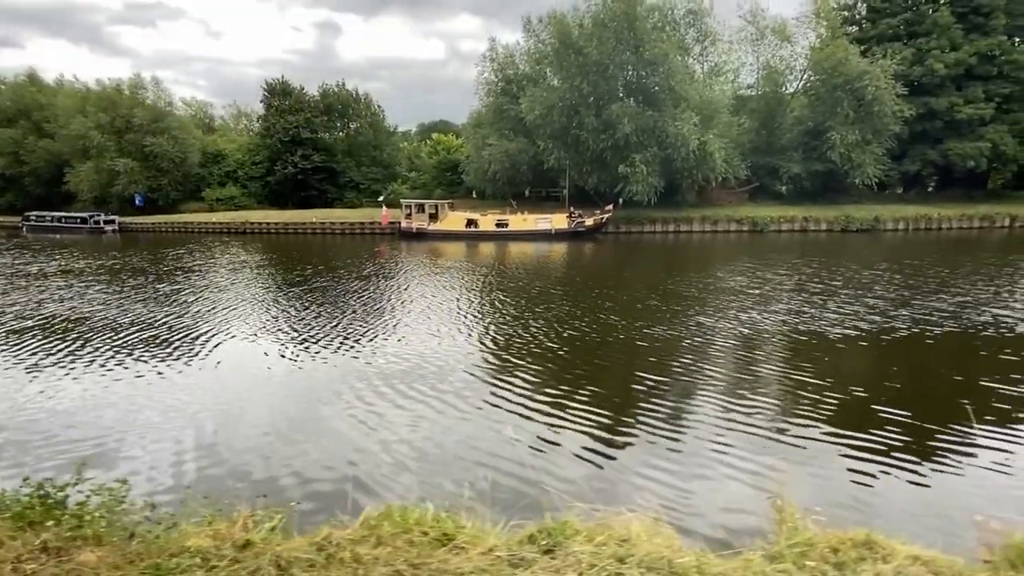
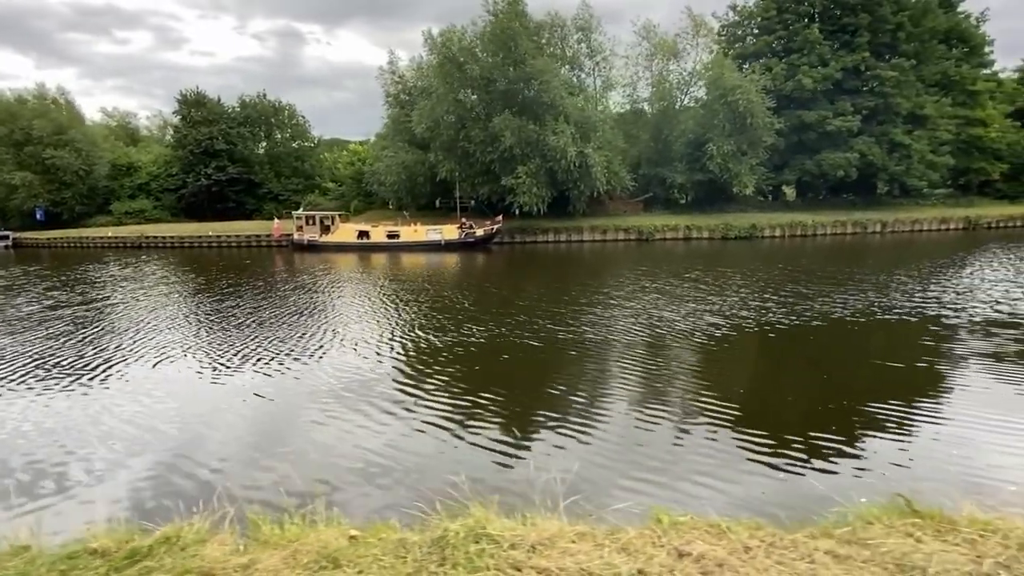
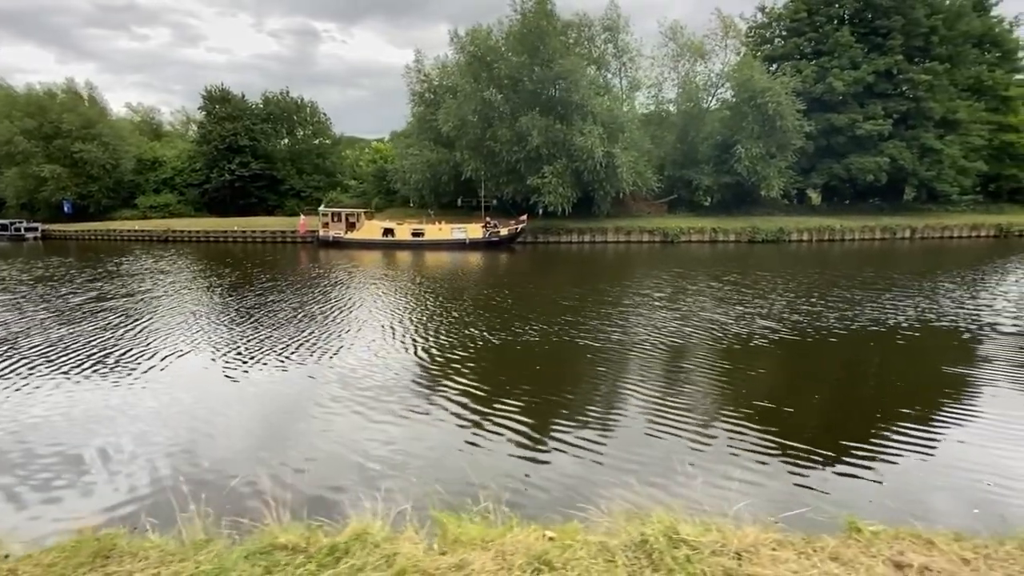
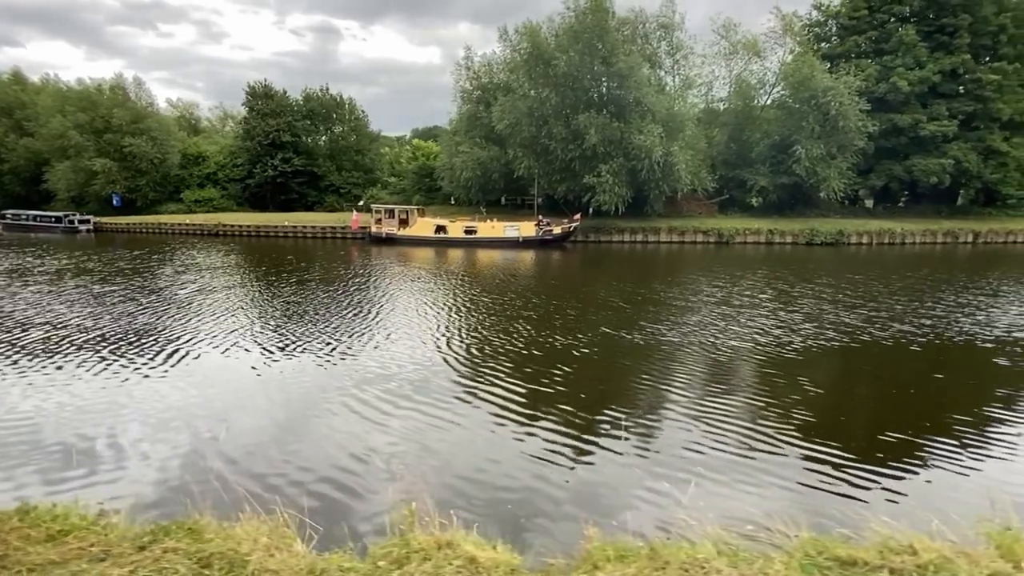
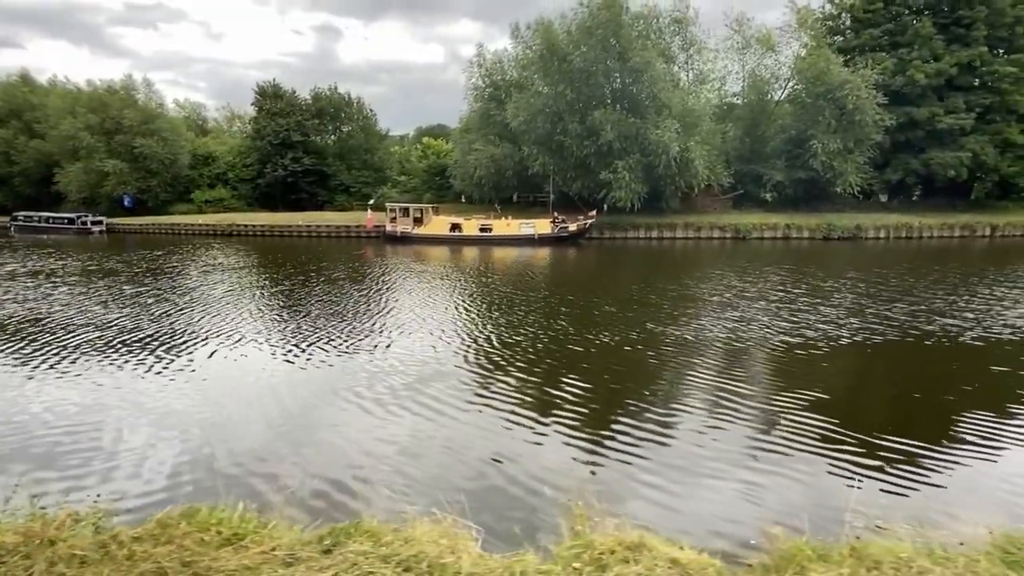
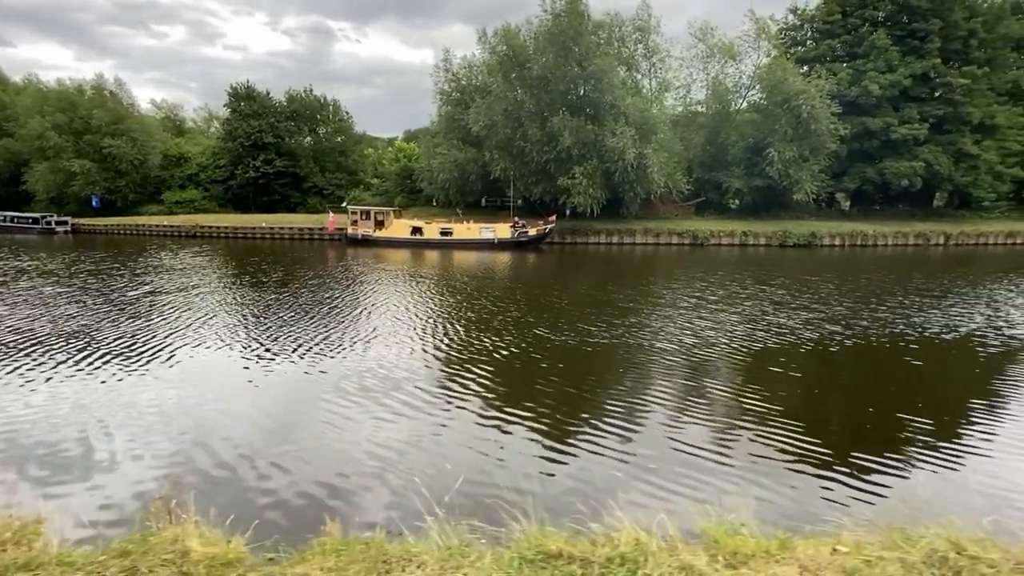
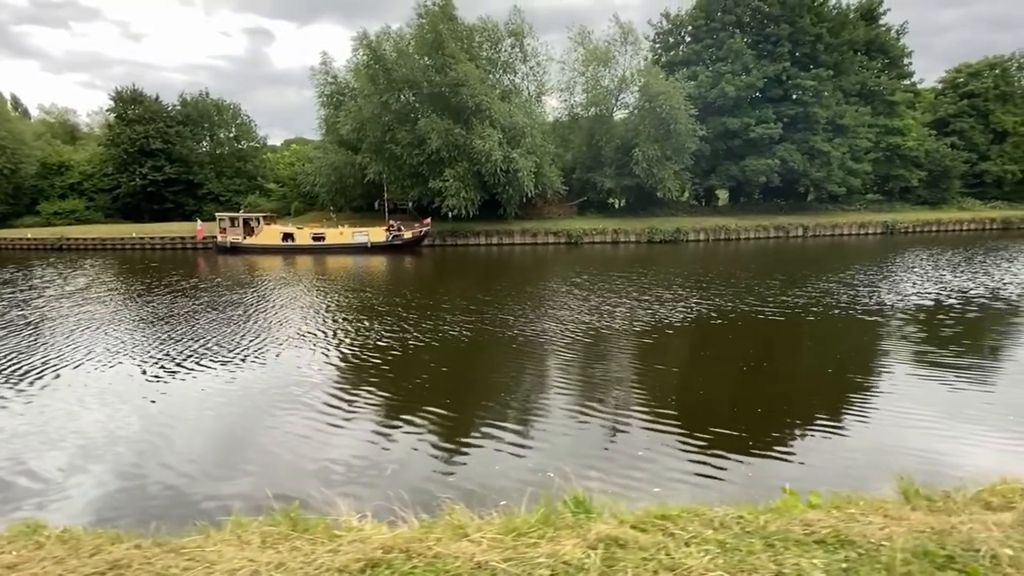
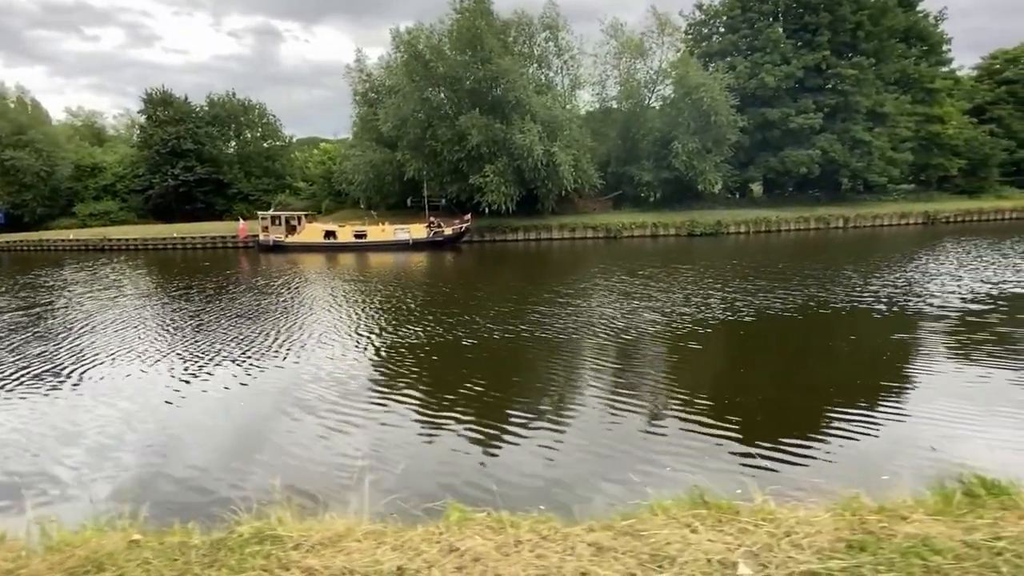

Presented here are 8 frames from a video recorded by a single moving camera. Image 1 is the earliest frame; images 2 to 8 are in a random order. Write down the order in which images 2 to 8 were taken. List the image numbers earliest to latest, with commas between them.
5, 4, 6, 3, 2, 8, 7
